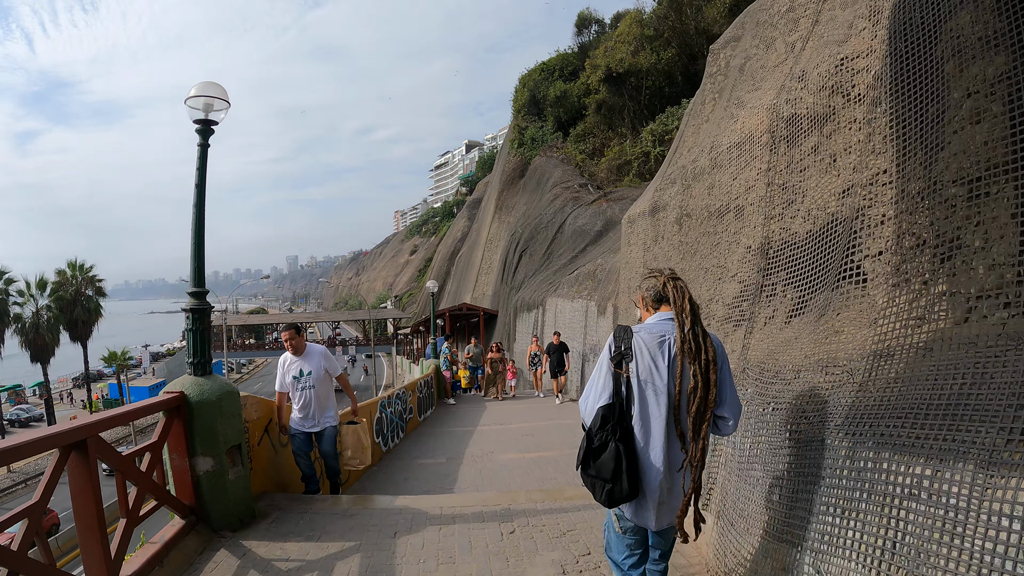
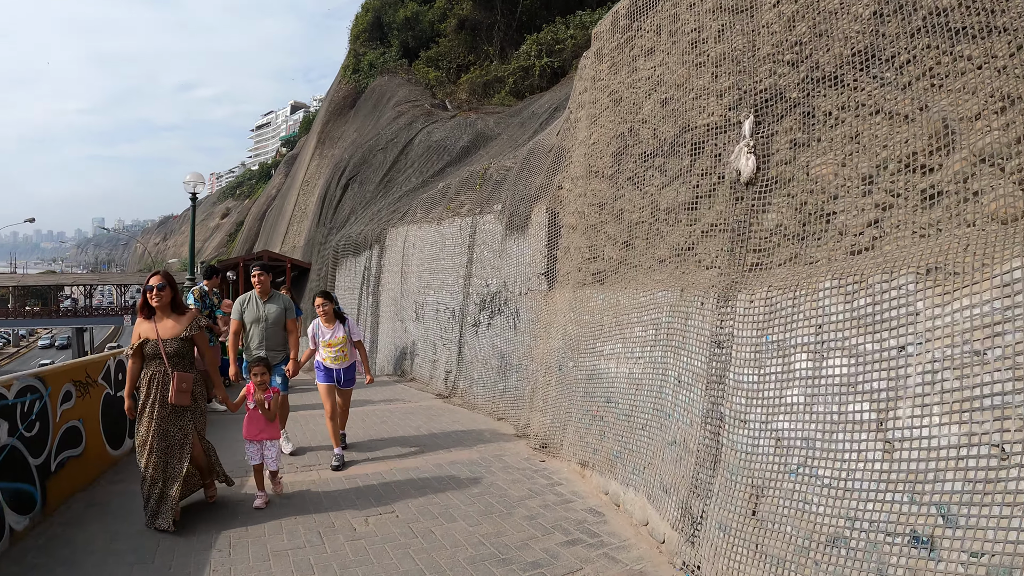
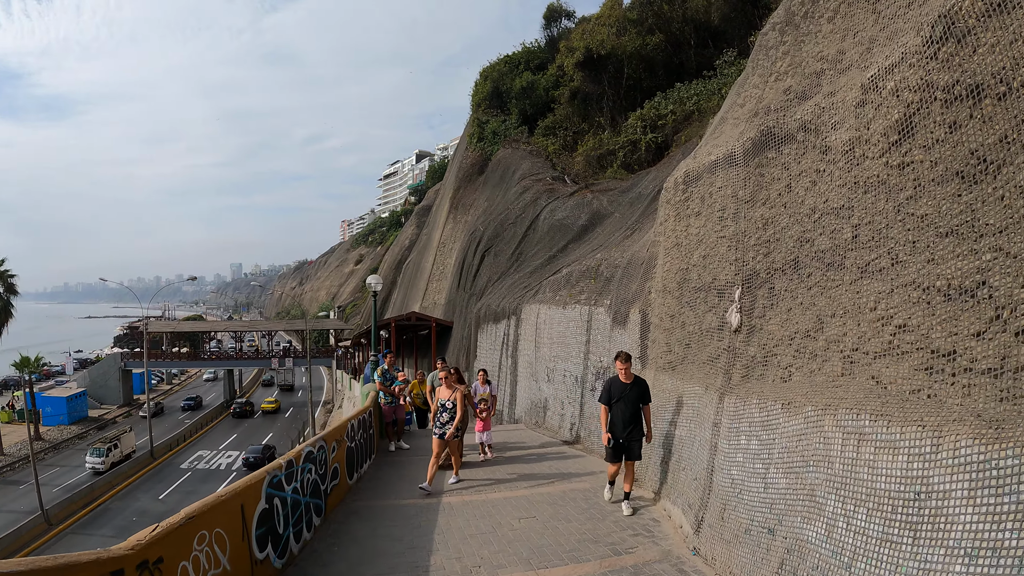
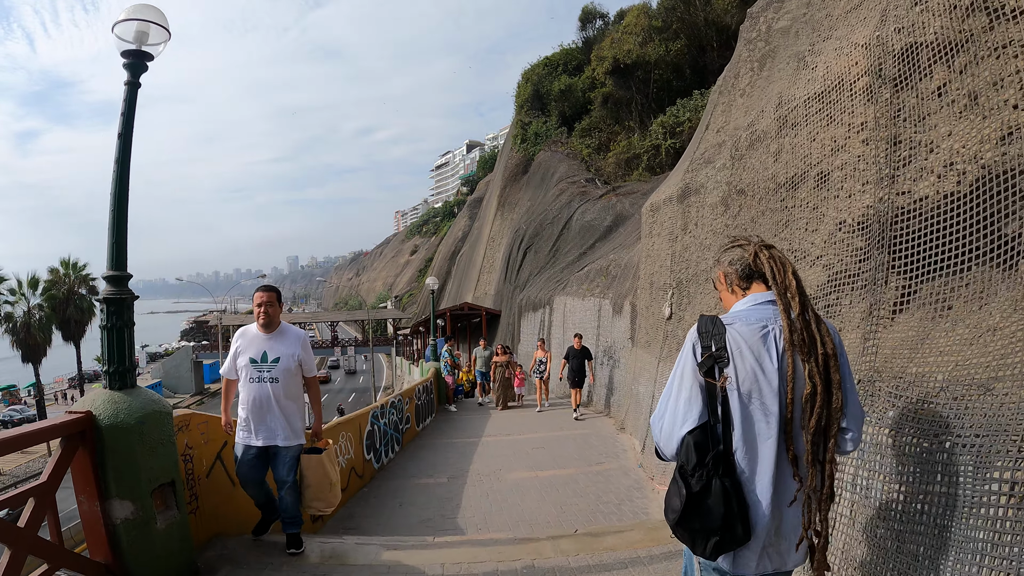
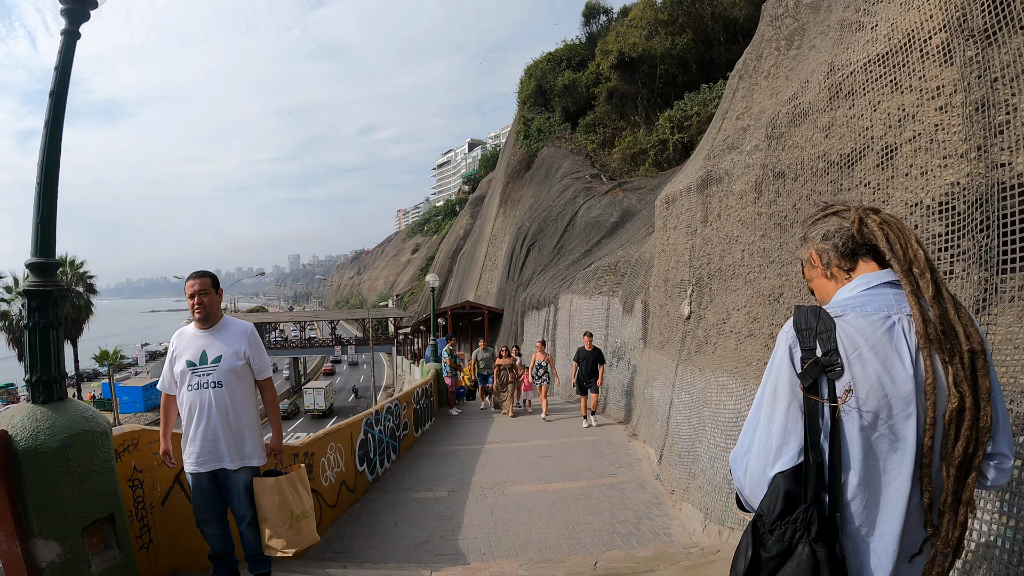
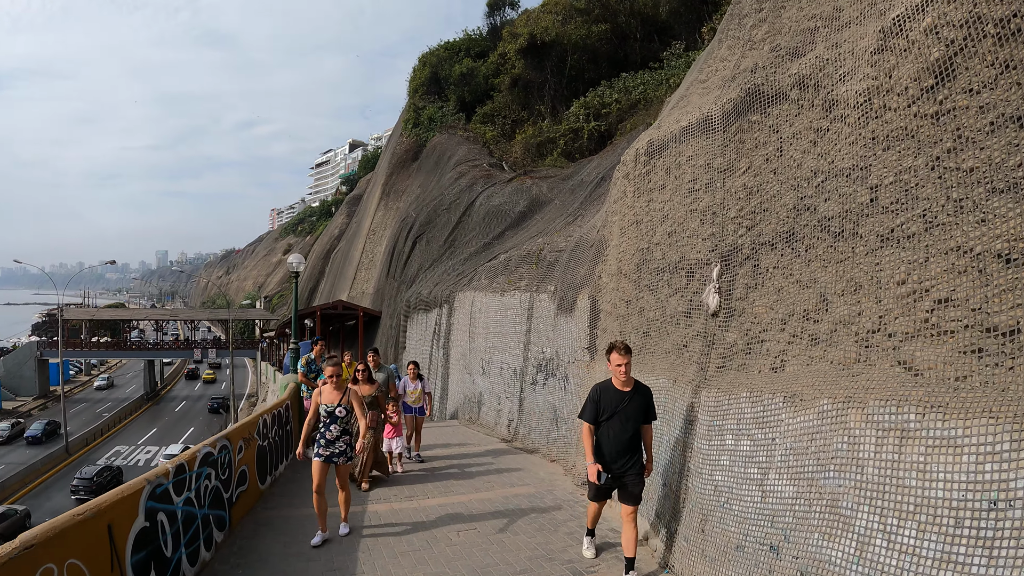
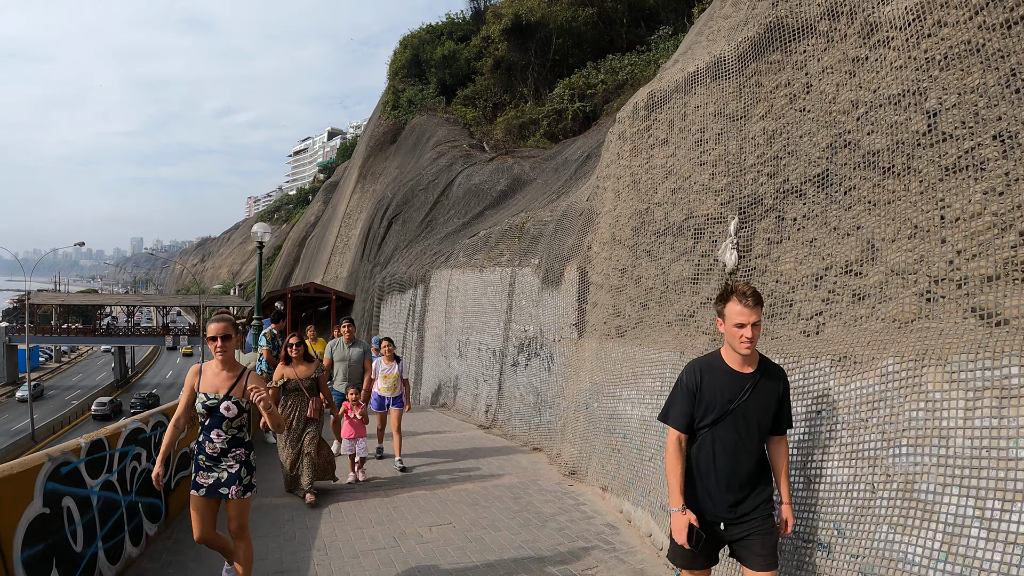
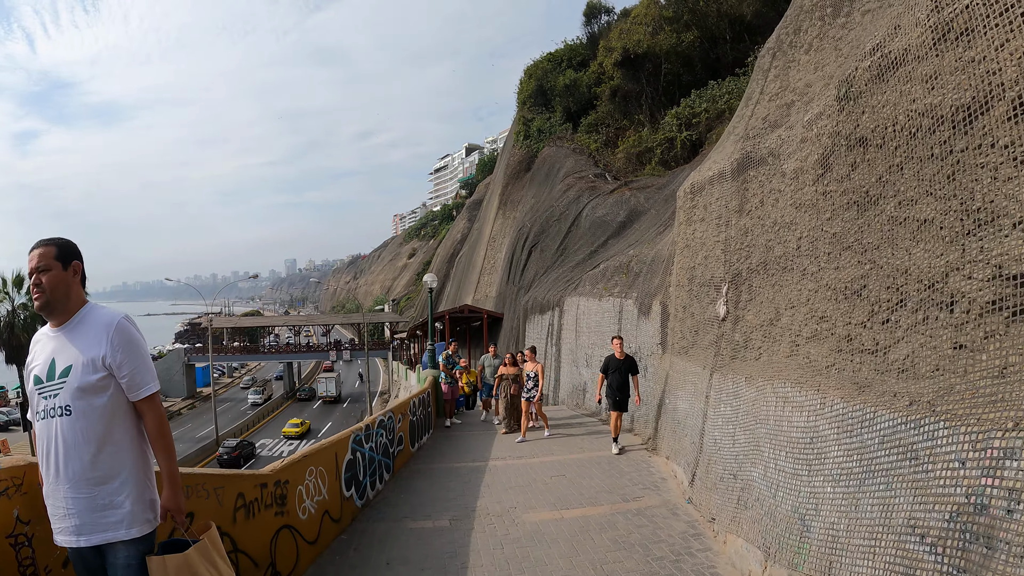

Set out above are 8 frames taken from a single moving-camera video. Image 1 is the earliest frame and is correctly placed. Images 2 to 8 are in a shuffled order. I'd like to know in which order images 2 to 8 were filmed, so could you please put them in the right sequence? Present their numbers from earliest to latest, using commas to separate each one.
4, 5, 8, 3, 6, 7, 2
